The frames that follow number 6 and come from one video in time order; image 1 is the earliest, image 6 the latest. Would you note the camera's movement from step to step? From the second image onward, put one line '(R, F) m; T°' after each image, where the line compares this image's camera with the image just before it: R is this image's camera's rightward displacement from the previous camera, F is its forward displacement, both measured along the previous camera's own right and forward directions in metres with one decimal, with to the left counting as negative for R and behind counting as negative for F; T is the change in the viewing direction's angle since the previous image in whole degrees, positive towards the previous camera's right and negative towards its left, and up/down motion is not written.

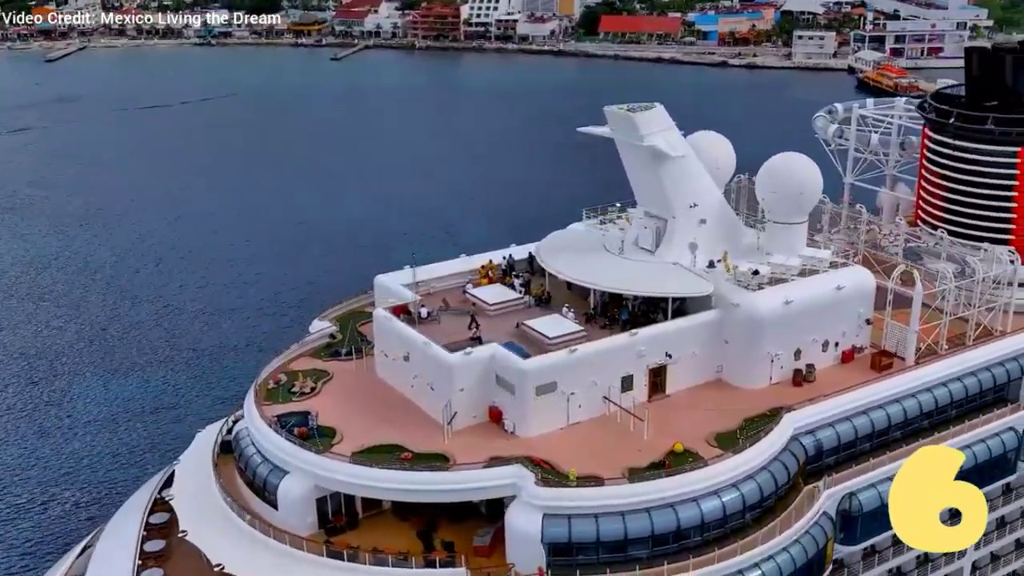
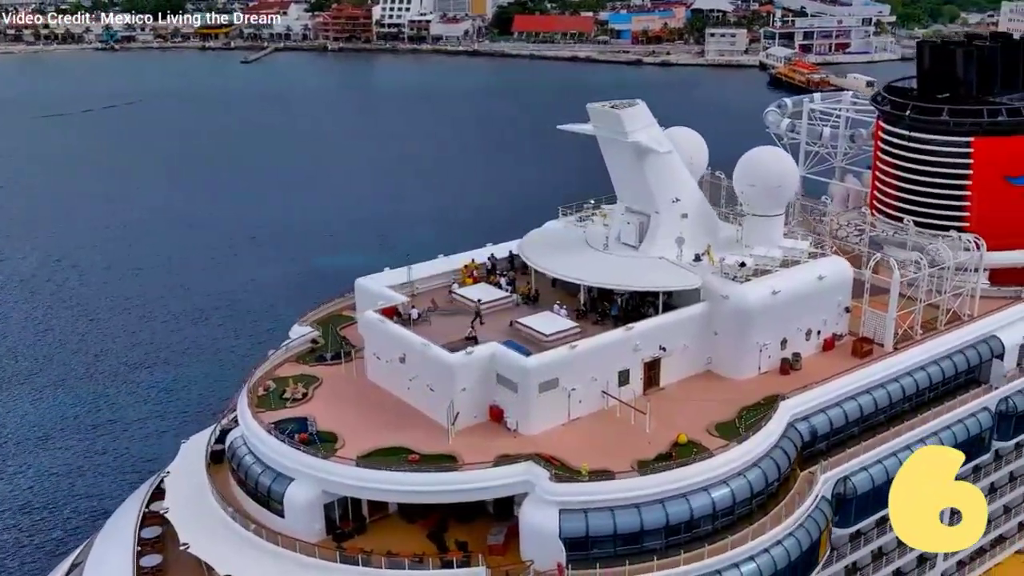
(-1.7, 0.0) m; +4°
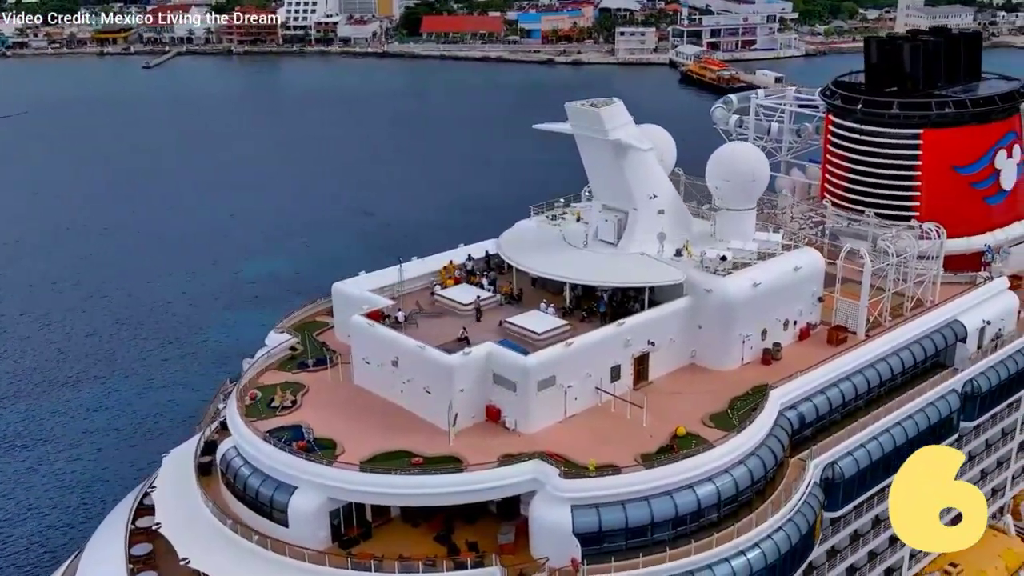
(-1.7, 0.0) m; +5°
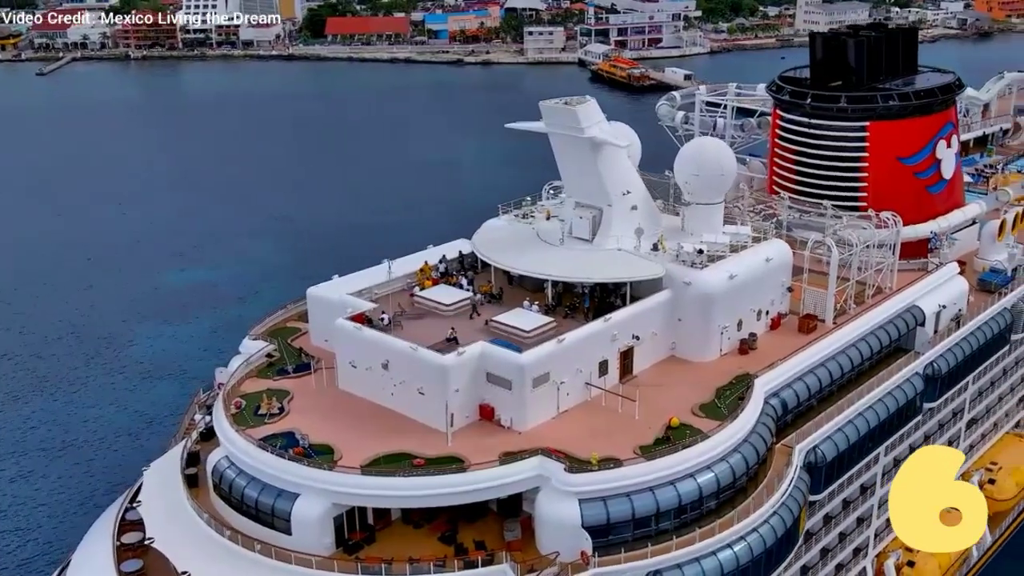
(-1.7, -0.1) m; +5°
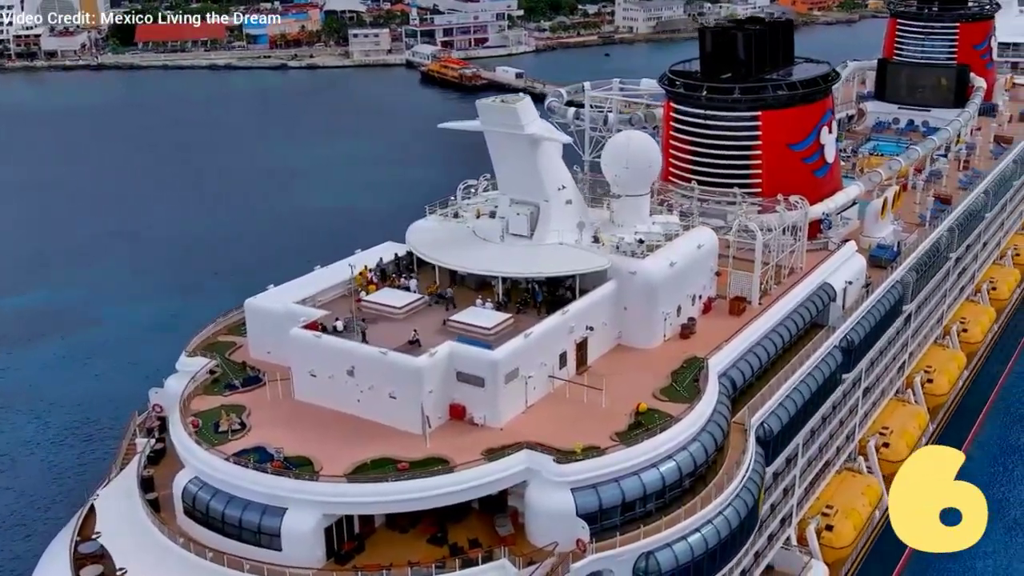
(-2.8, +0.1) m; +9°
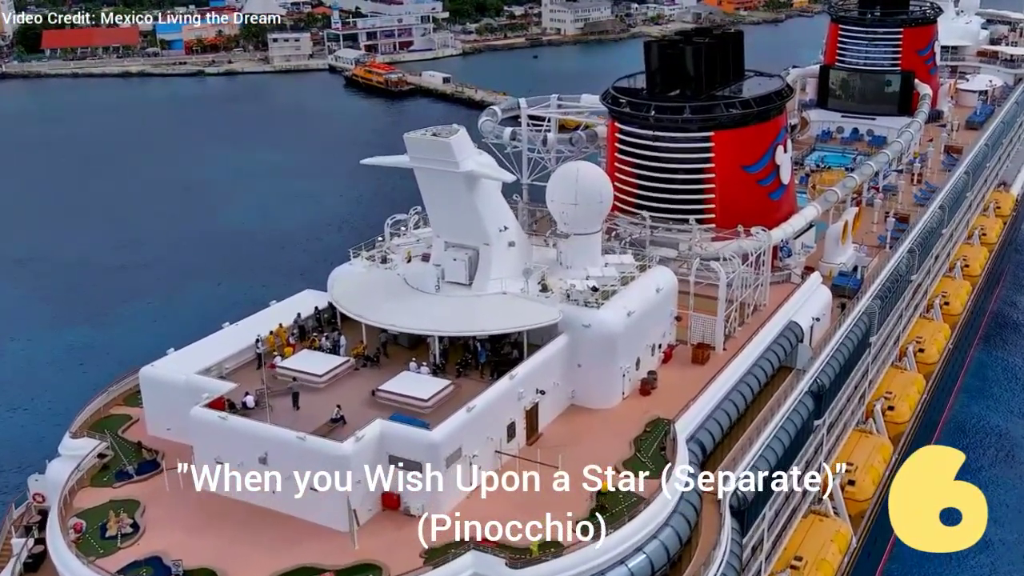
(-0.1, +3.1) m; +4°
